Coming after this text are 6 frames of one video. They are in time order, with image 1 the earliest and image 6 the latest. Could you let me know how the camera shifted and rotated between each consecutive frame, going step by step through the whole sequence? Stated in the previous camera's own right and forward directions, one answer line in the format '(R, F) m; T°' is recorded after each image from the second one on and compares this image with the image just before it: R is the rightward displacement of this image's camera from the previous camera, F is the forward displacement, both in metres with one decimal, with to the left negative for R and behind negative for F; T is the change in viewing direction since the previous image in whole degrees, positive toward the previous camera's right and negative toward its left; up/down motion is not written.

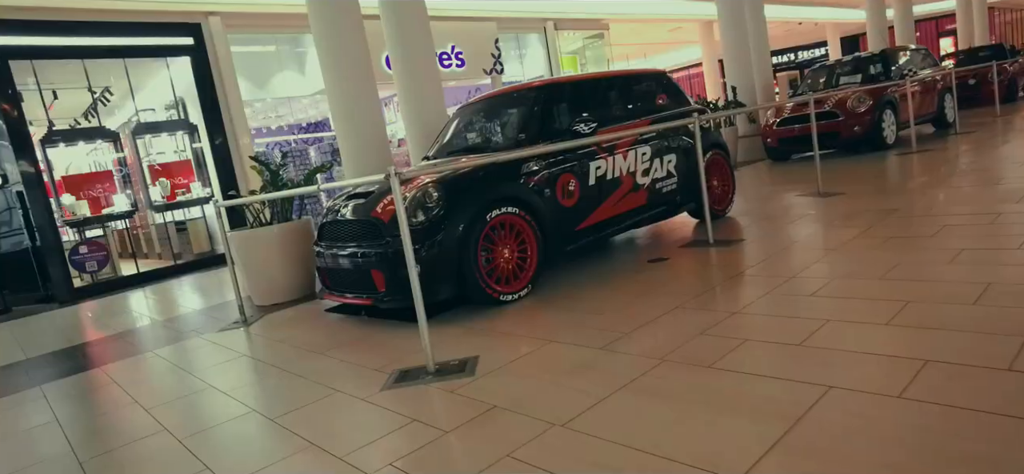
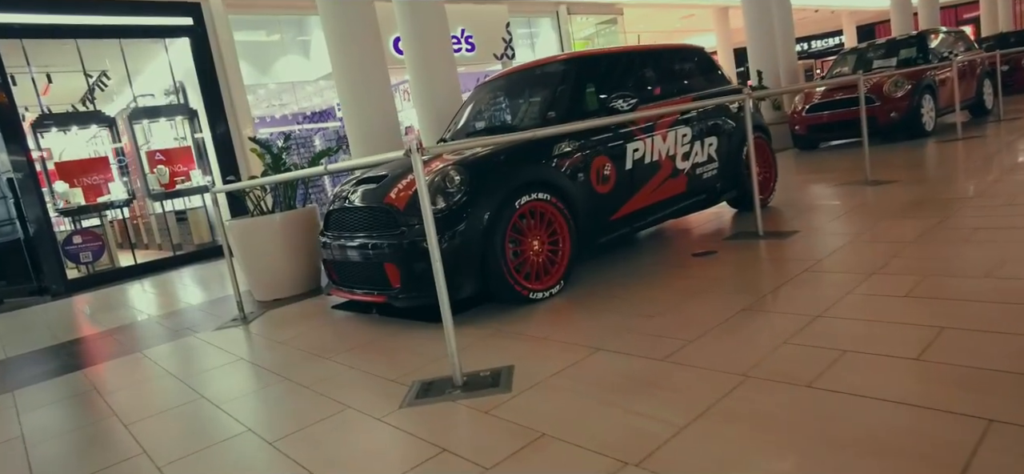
(-0.1, +0.5) m; 0°
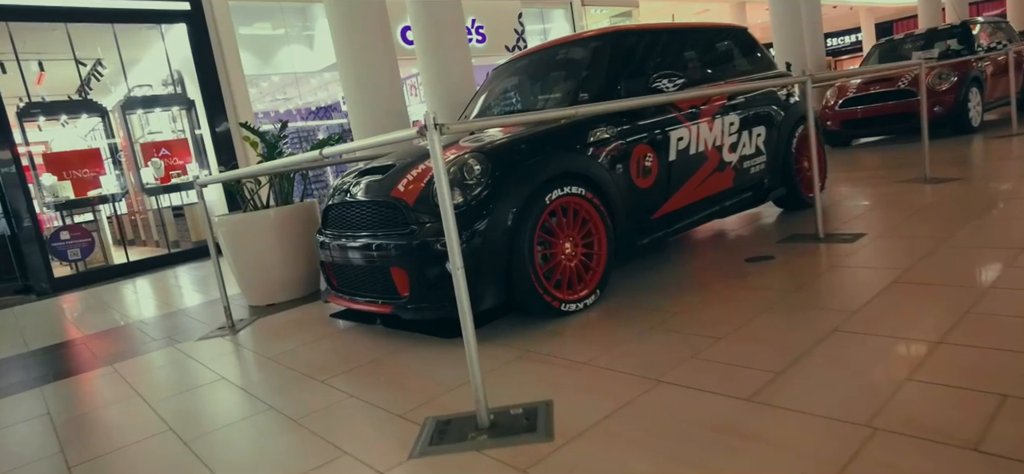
(-0.1, +0.5) m; -1°
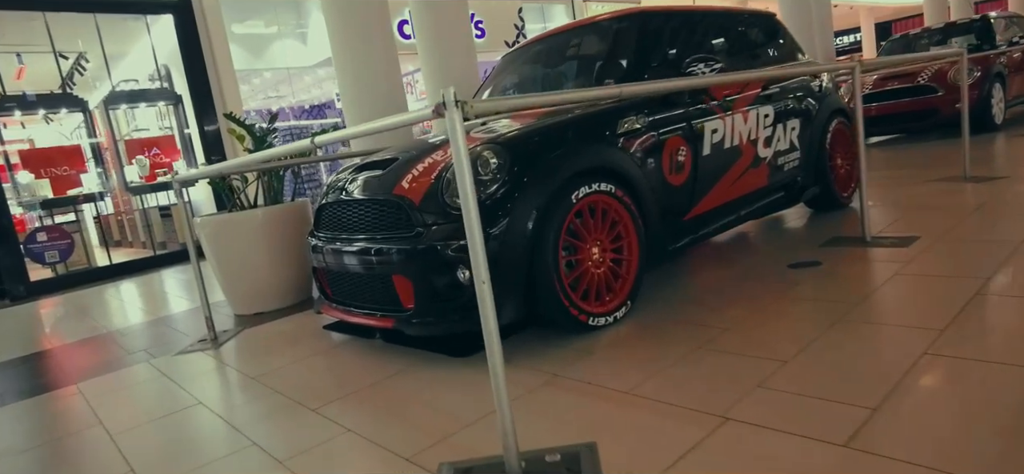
(-0.1, +0.4) m; 0°
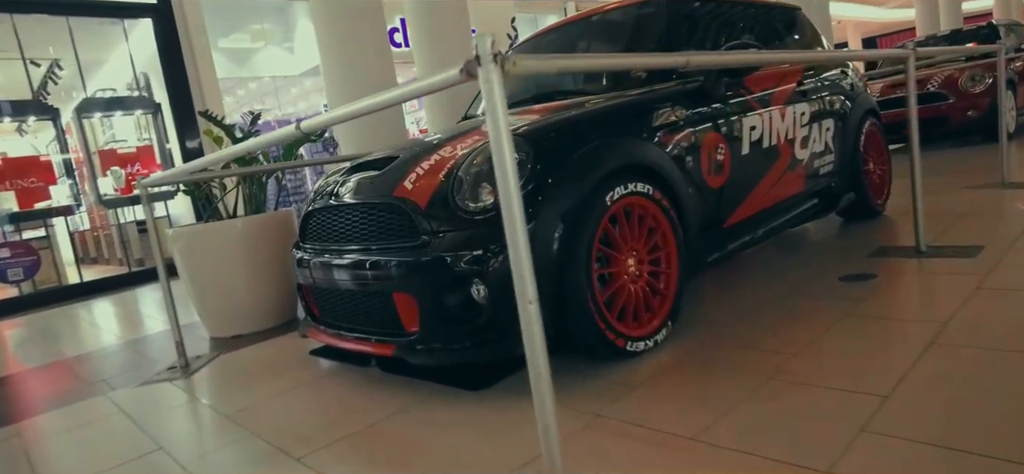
(-0.1, +0.4) m; +1°
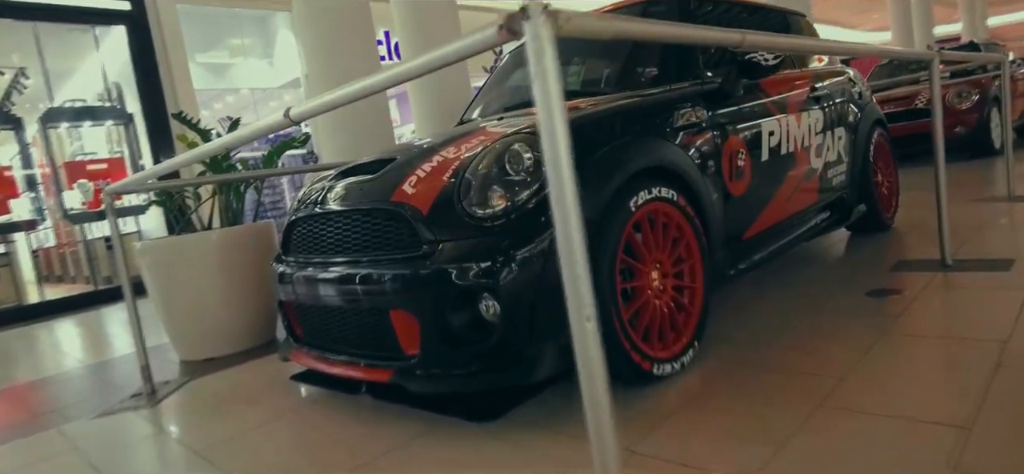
(-0.1, +0.2) m; +2°
